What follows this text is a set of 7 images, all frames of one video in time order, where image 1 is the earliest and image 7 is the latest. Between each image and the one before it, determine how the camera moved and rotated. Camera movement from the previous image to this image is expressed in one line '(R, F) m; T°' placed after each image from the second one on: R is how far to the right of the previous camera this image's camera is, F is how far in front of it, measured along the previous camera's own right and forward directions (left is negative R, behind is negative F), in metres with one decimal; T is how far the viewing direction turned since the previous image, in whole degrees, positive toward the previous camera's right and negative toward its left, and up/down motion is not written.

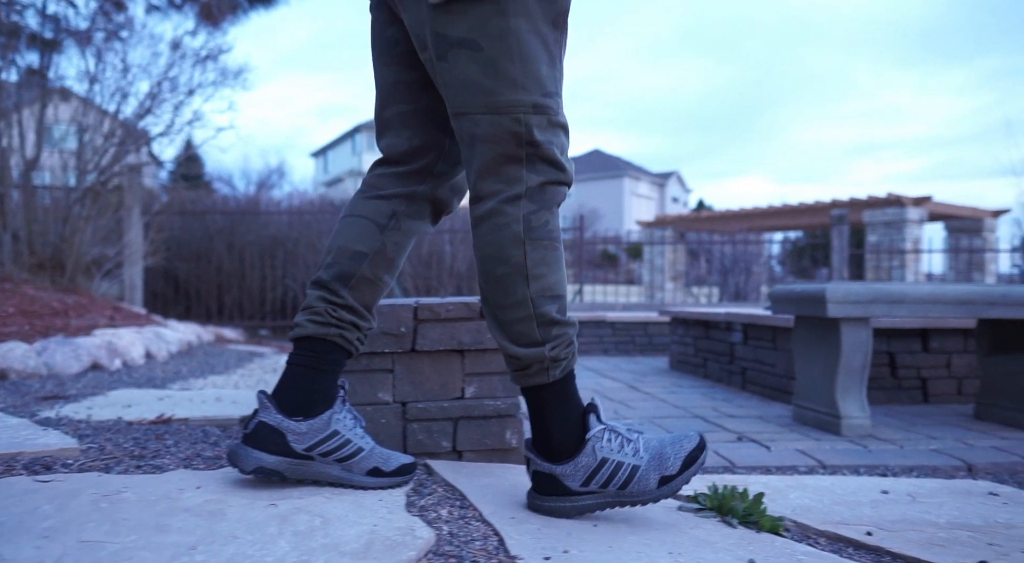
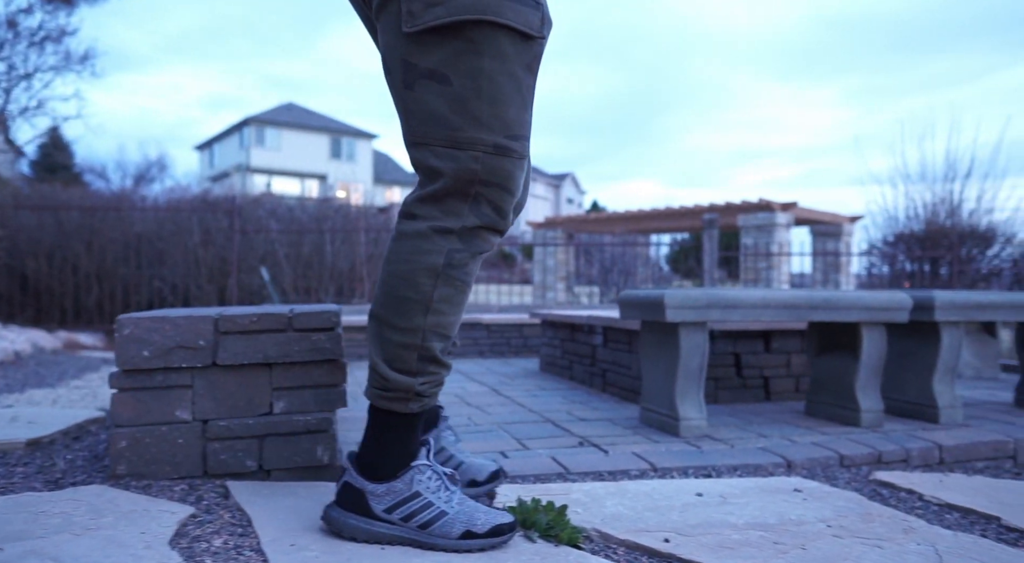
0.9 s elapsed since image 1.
(+0.2, 0.0) m; +7°
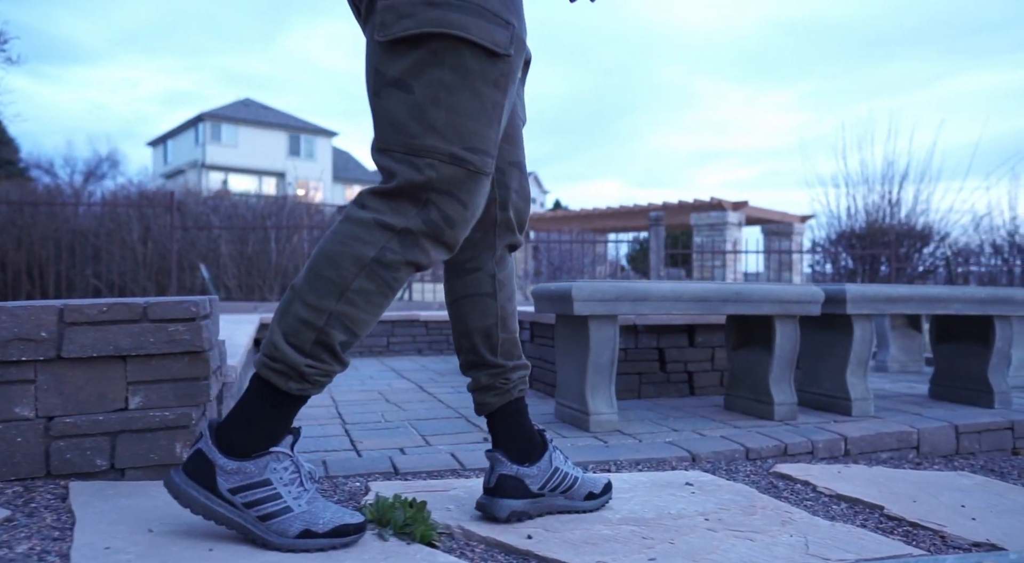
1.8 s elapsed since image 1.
(+0.3, +0.1) m; +3°
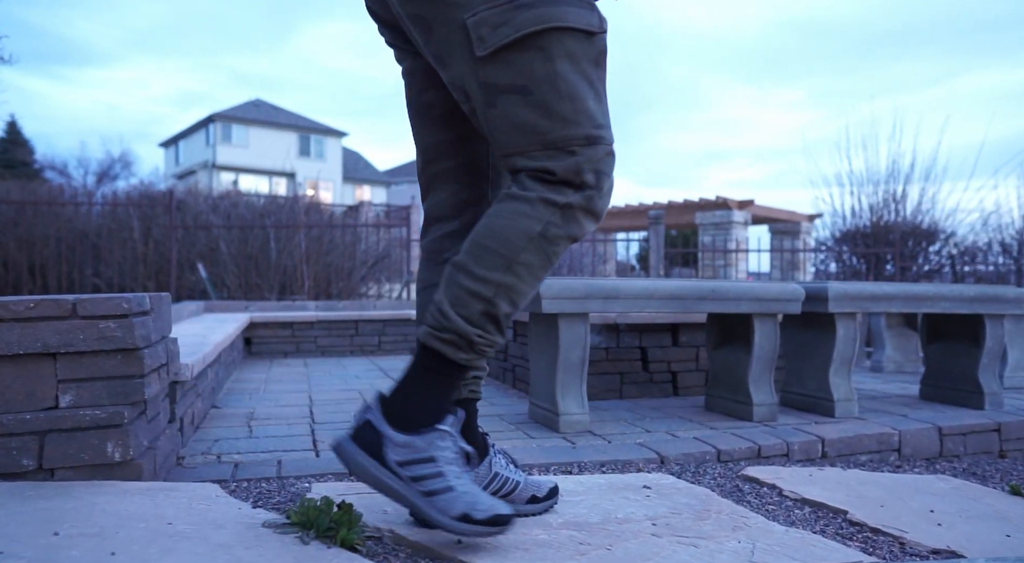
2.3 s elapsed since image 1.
(+0.2, +0.1) m; -1°
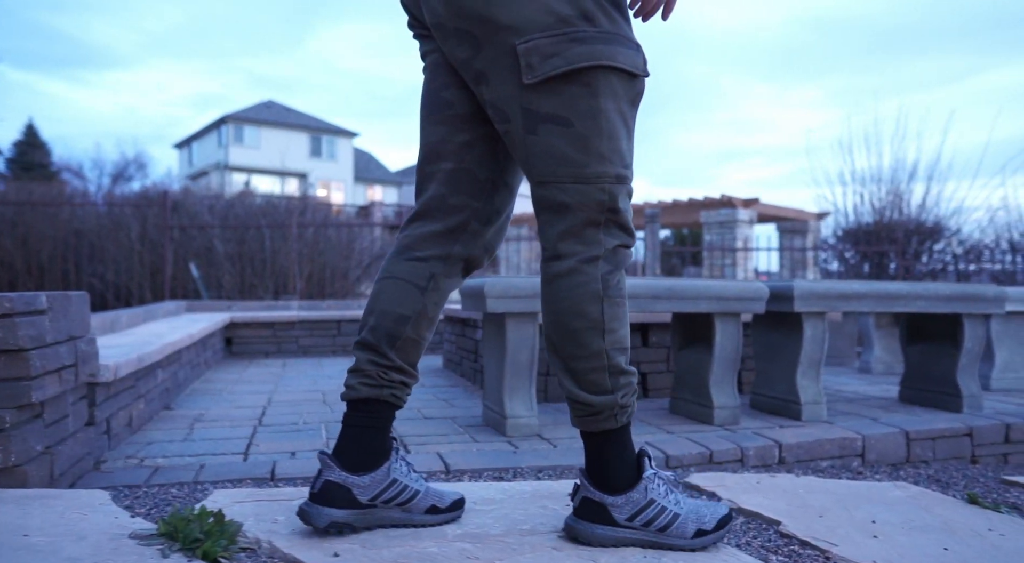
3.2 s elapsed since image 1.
(+0.3, +0.1) m; -1°
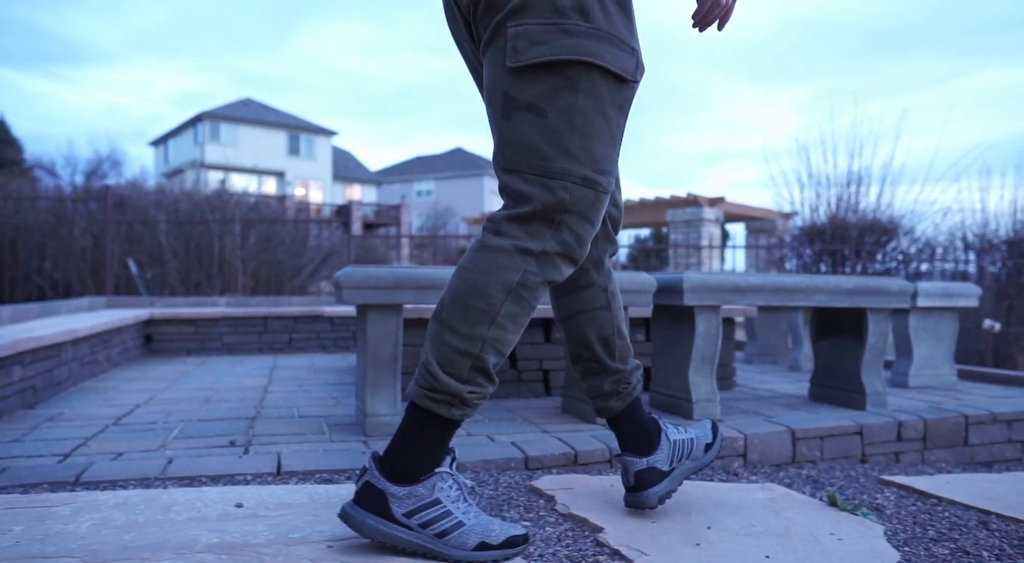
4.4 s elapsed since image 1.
(+0.5, +0.2) m; +1°
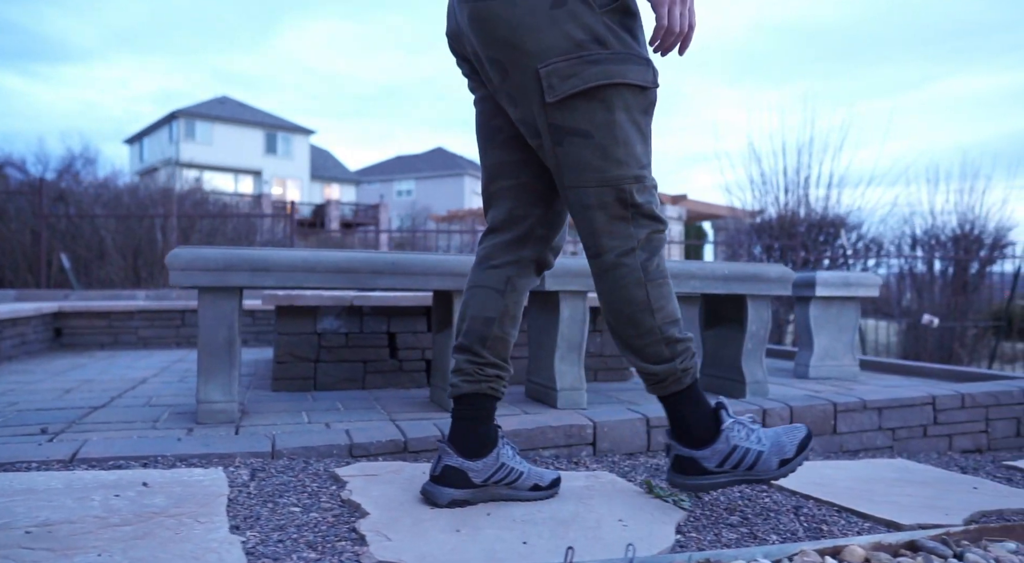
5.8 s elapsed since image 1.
(+0.6, +0.1) m; +1°
